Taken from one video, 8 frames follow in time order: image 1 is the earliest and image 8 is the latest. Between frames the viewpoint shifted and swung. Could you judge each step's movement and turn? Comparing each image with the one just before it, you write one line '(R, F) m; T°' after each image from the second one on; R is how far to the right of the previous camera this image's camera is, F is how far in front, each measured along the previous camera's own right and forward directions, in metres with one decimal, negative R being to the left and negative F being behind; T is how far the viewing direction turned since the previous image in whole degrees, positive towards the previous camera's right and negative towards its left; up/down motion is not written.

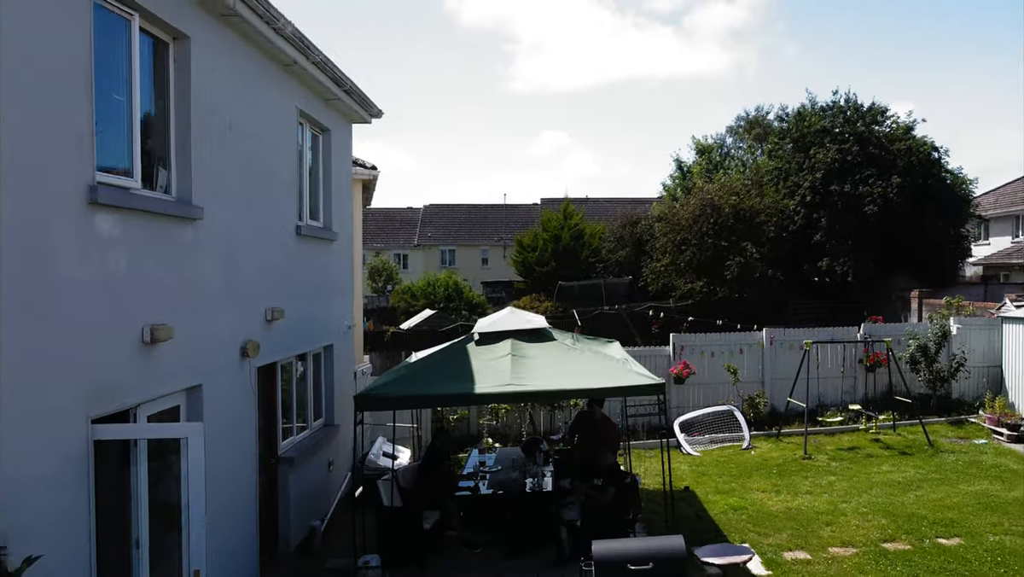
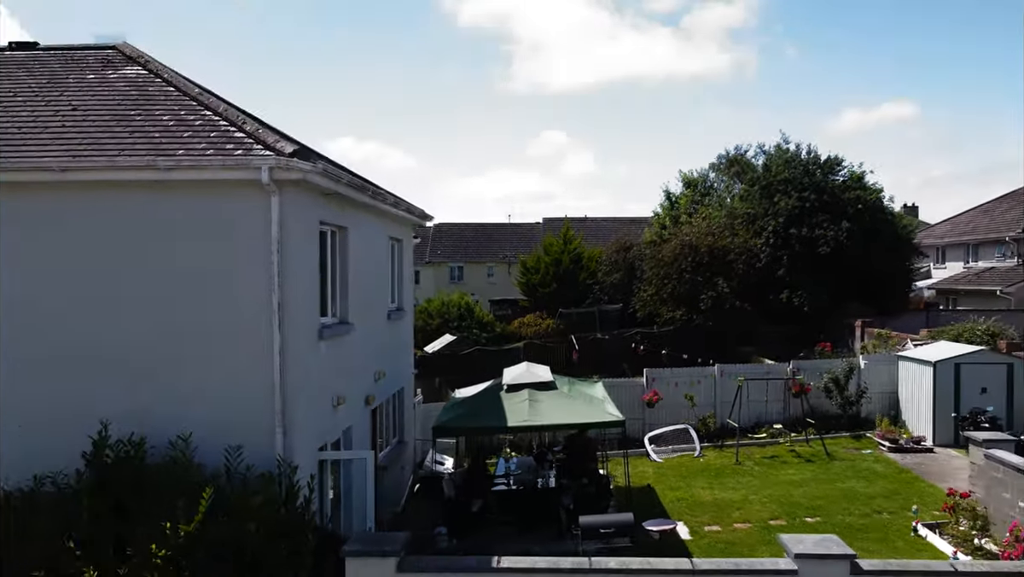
(-0.2, -3.8) m; 0°
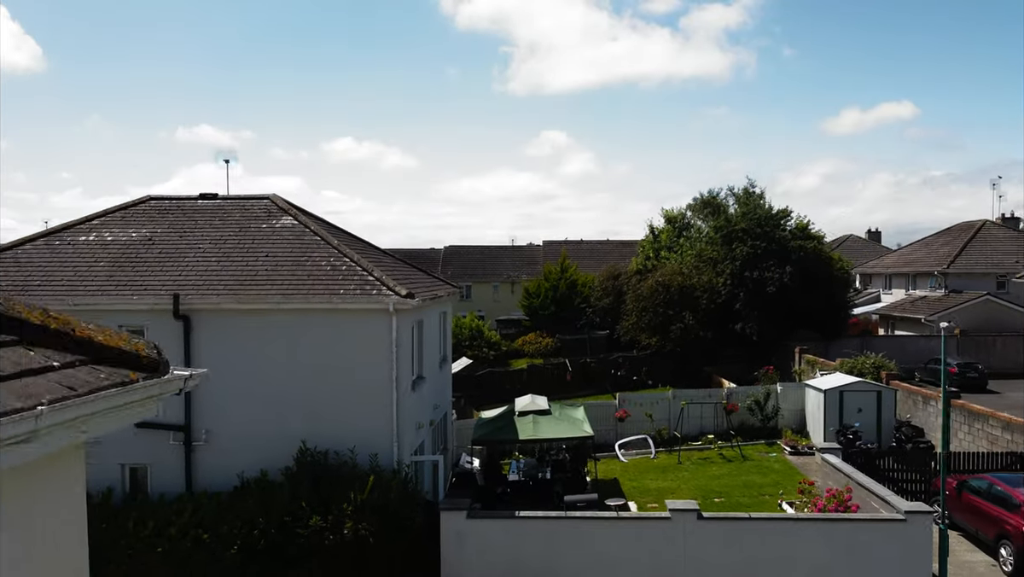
(-0.2, -5.7) m; 0°
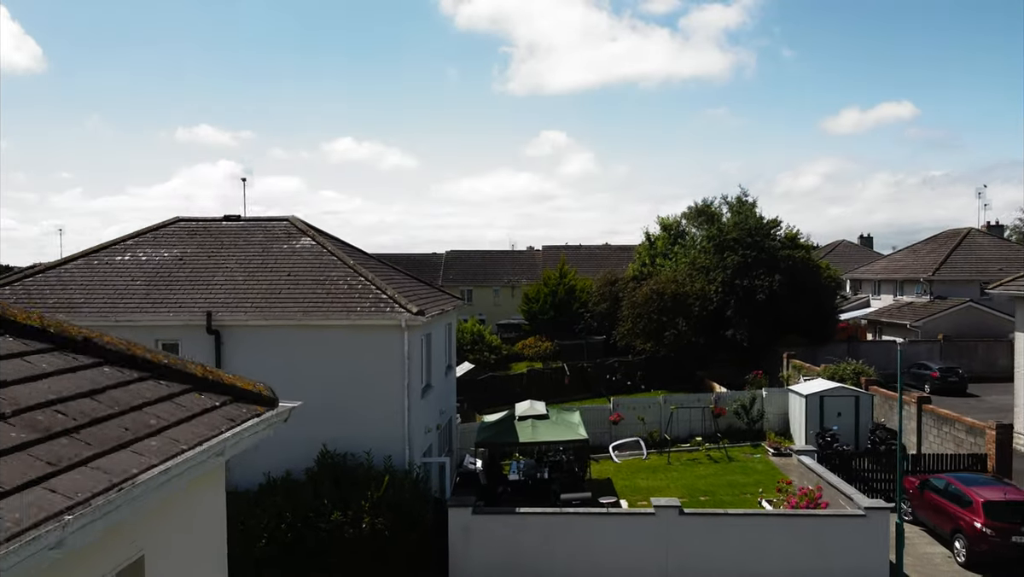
(0.0, -1.3) m; 0°
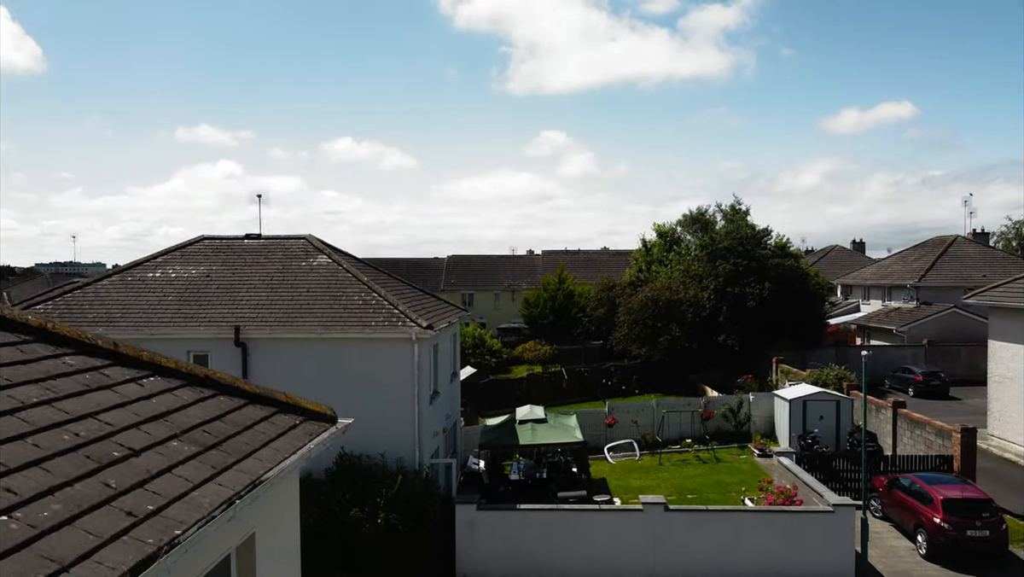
(0.0, -1.3) m; 0°
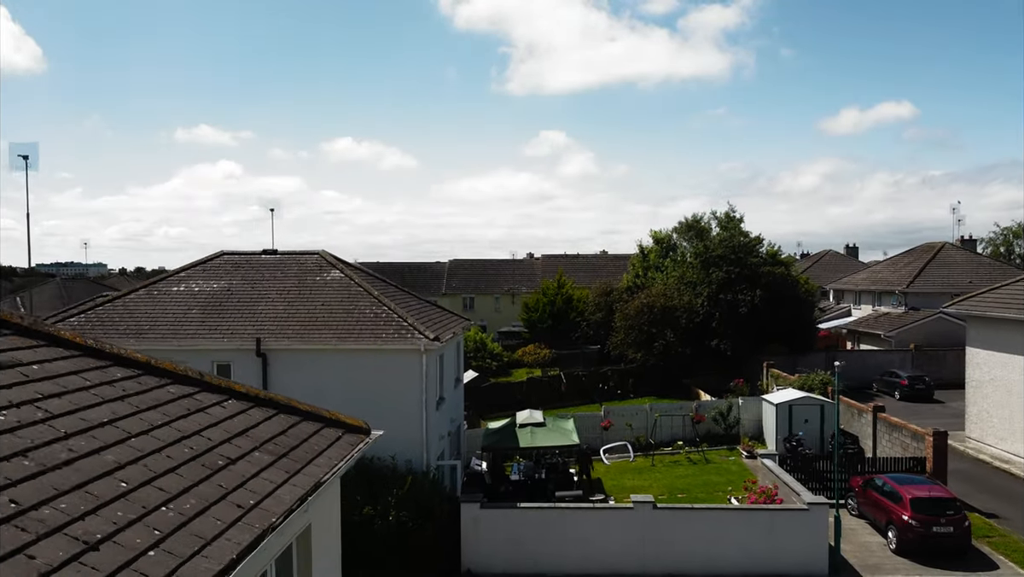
(0.0, -1.2) m; 0°
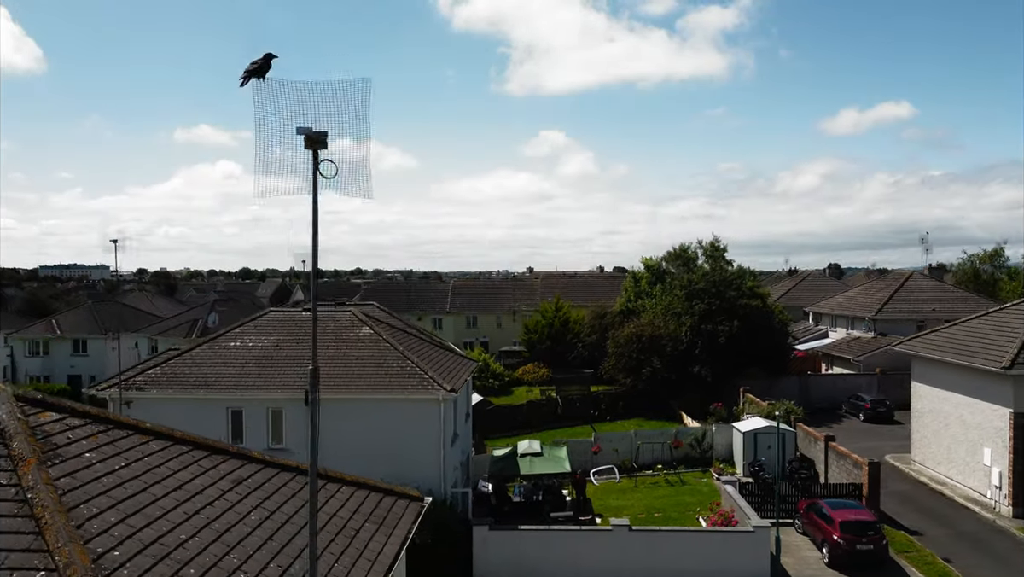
(-0.1, -3.6) m; 0°
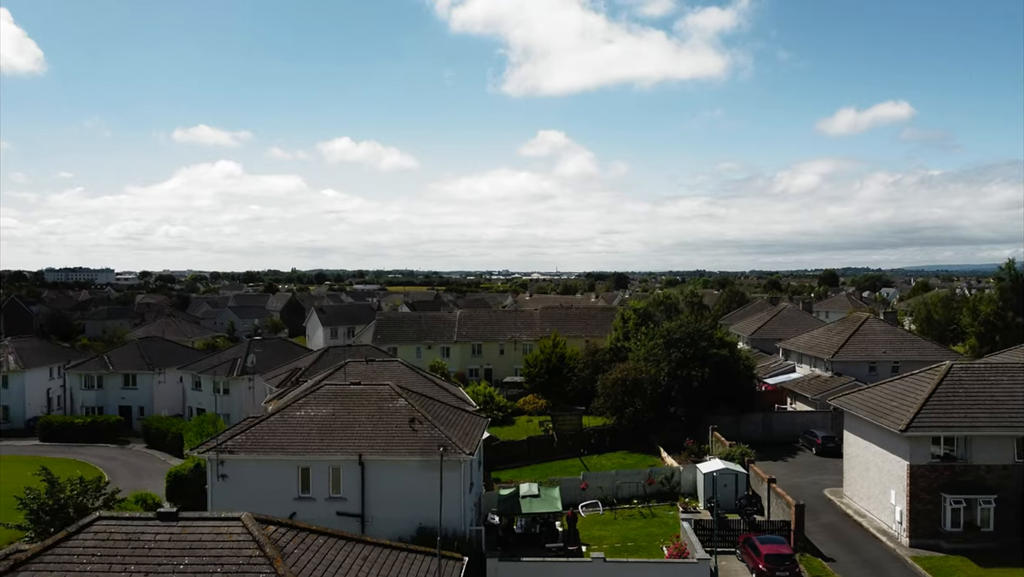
(-0.1, -6.2) m; 0°
